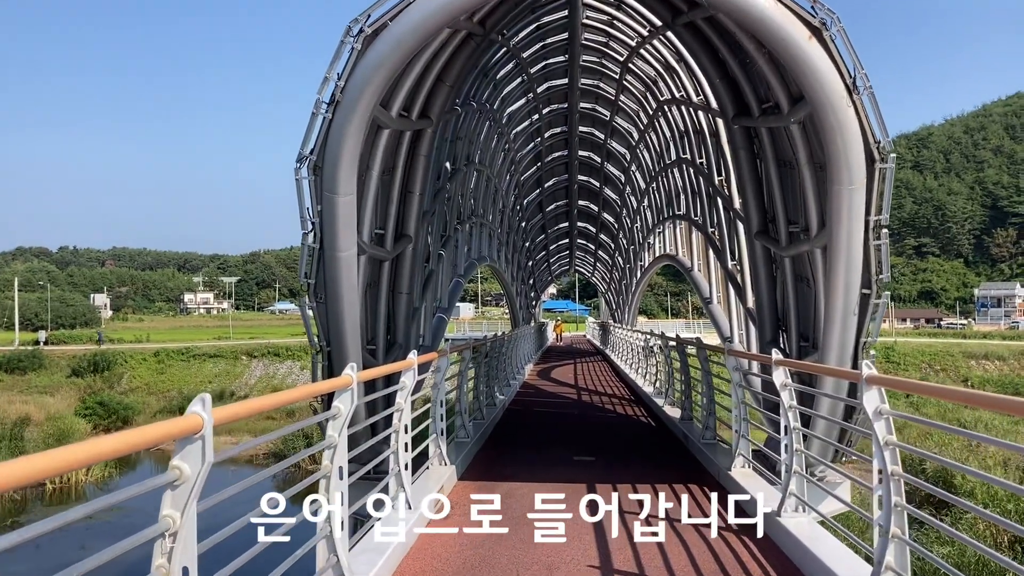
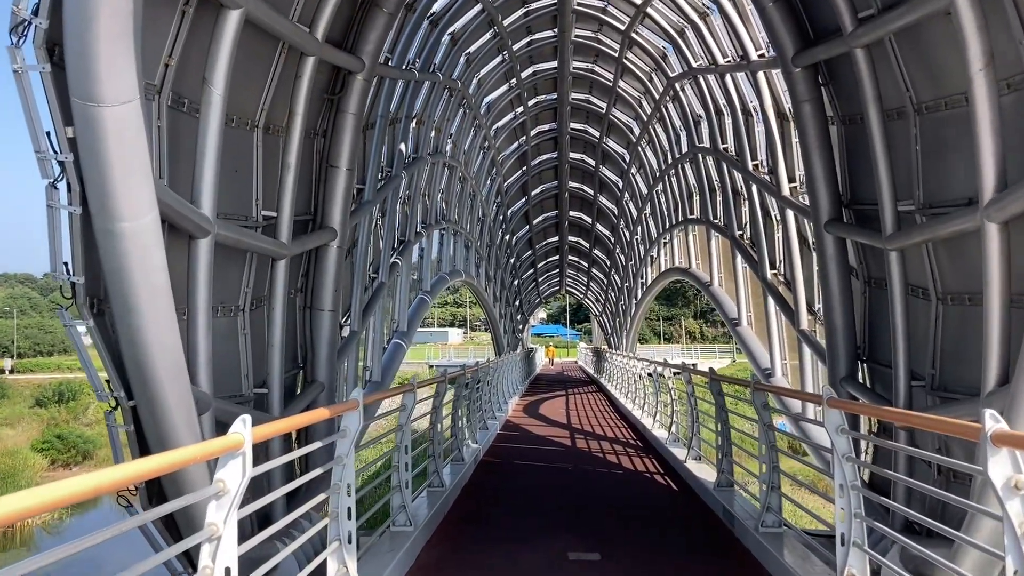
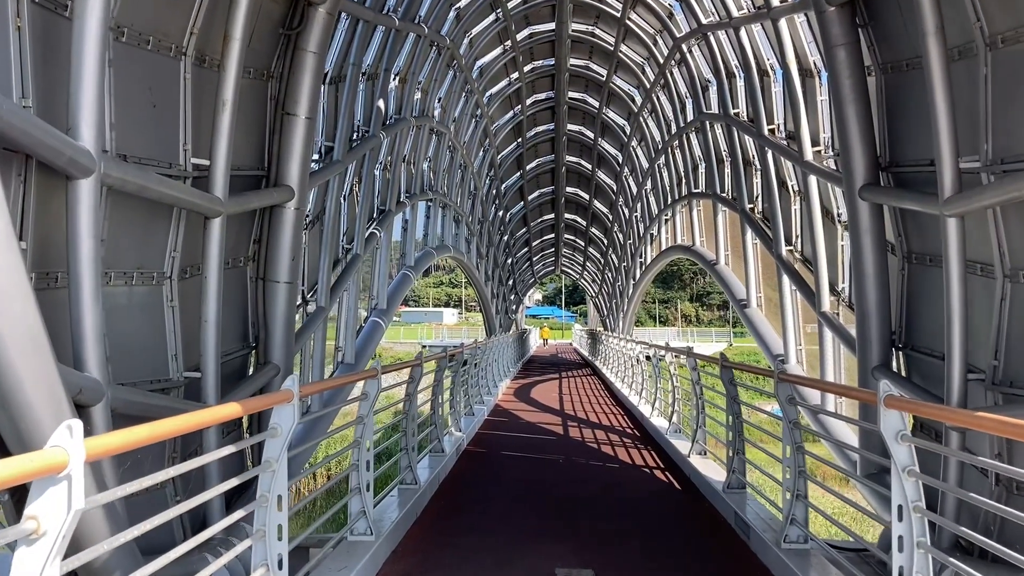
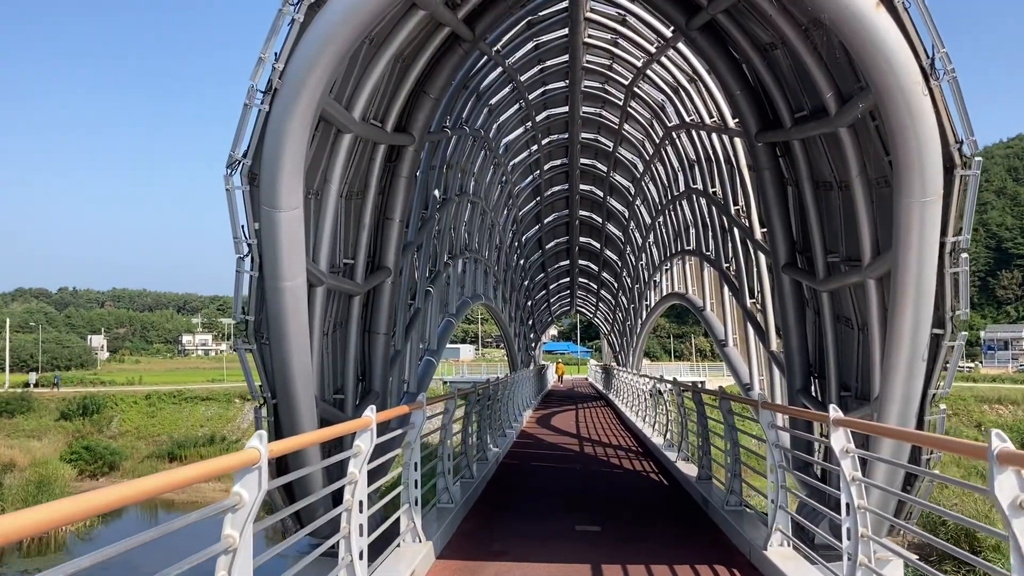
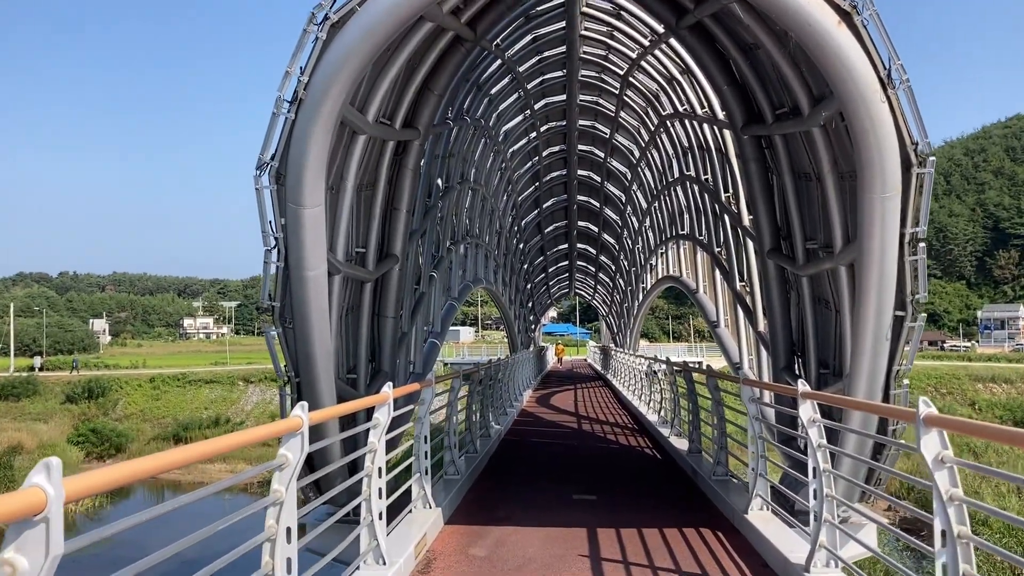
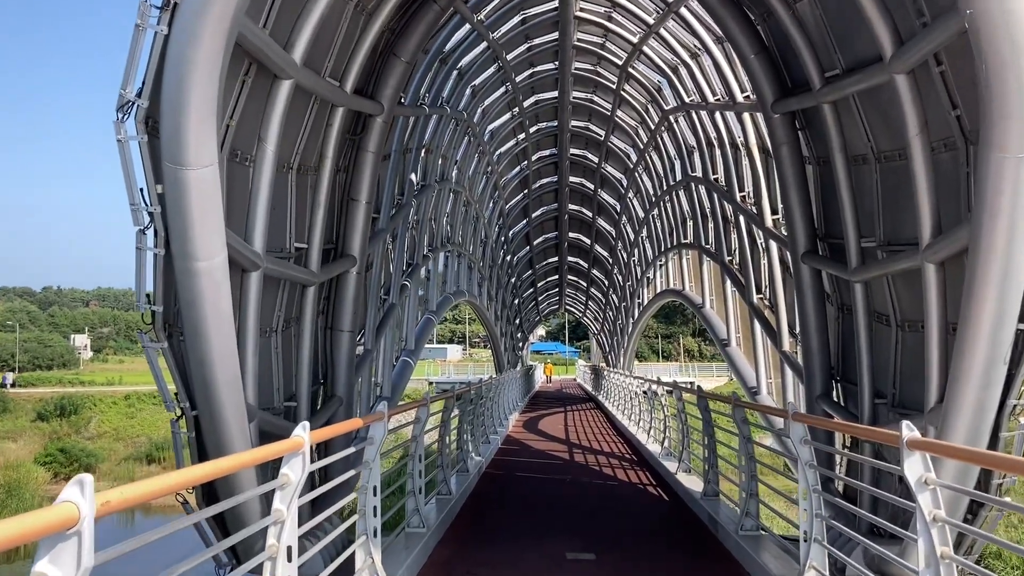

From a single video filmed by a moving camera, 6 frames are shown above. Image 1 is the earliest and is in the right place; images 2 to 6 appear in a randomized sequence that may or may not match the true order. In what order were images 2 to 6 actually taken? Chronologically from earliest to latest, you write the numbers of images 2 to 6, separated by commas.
5, 4, 6, 2, 3
